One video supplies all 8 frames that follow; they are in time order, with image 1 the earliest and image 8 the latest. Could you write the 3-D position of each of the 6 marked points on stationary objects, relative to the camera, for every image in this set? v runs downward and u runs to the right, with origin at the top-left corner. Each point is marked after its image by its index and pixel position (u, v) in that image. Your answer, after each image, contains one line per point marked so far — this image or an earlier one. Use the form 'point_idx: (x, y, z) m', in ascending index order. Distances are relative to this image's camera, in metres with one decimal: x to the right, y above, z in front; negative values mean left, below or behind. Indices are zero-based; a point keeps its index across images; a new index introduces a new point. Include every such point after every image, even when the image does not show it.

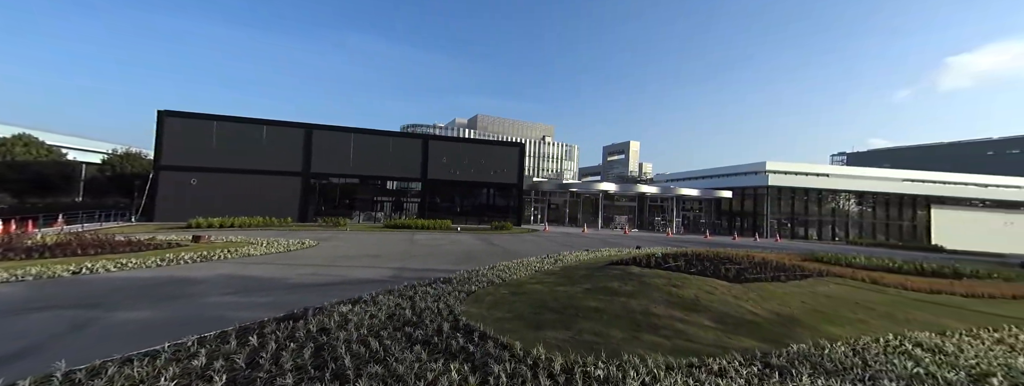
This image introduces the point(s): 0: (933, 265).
0: (+15.2, -2.3, +11.3) m
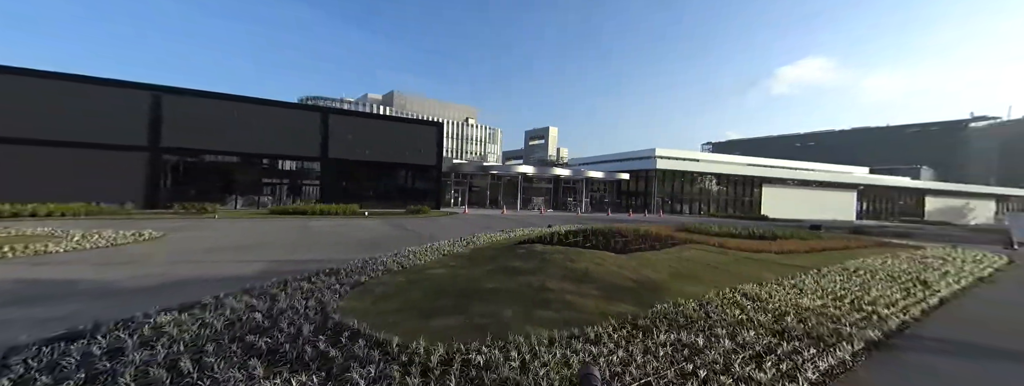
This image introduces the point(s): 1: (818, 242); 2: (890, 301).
0: (+11.7, -1.6, +14.8) m
1: (+11.7, -1.7, +12.6) m
2: (+5.6, -1.5, +5.1) m
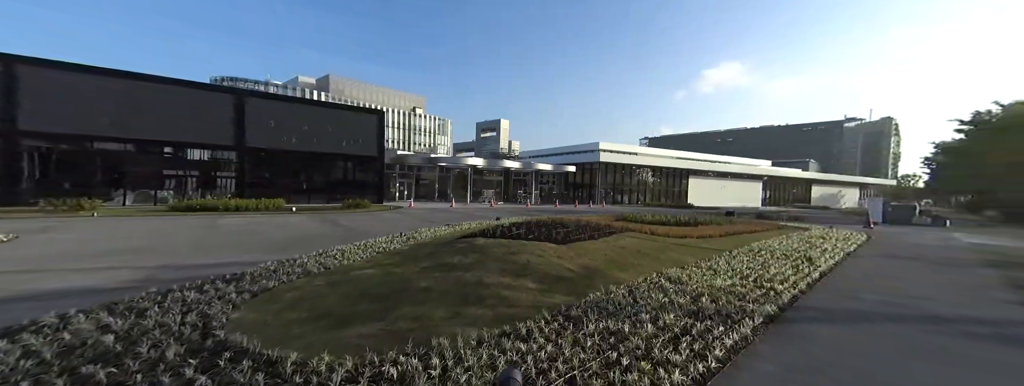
0: (+9.1, -1.2, +16.4) m
1: (+9.5, -1.4, +14.3) m
2: (+4.7, -1.4, +5.9) m
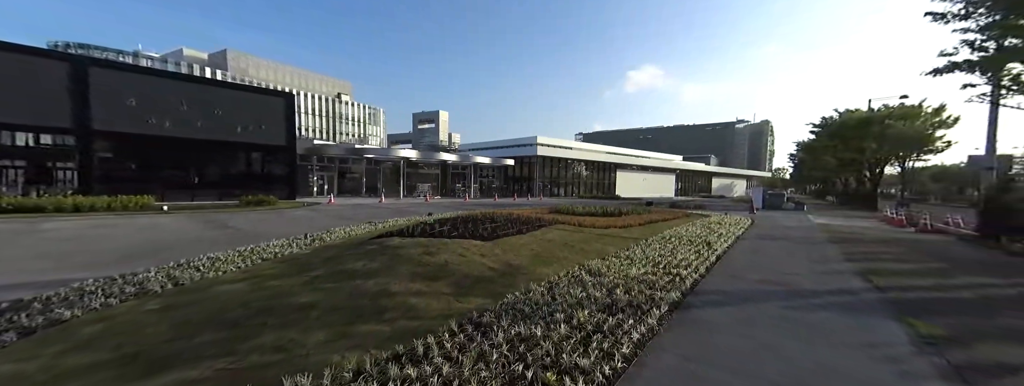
0: (+5.6, -0.9, +17.6) m
1: (+6.4, -1.1, +15.6) m
2: (+3.3, -1.3, +6.4) m
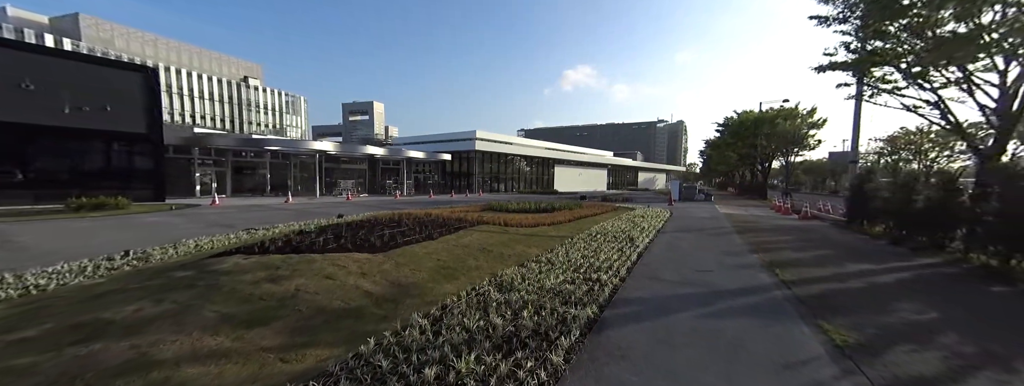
0: (+2.0, -0.6, +17.4) m
1: (+3.2, -0.8, +15.6) m
2: (+1.7, -1.2, +6.1) m
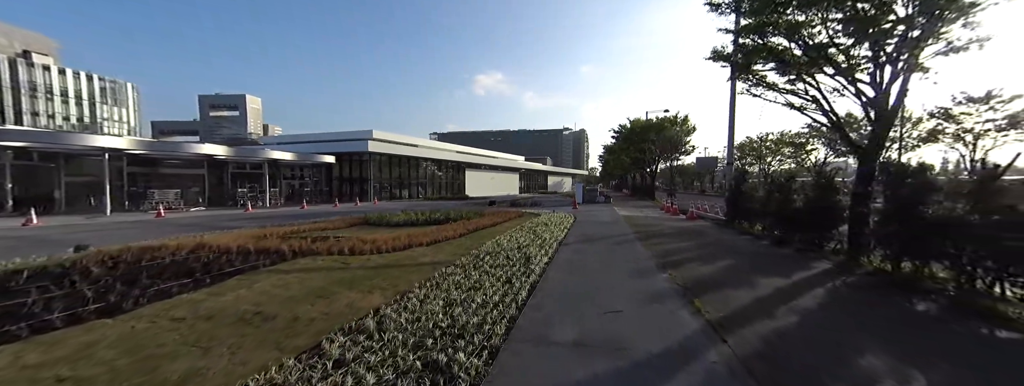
0: (-2.8, -0.9, +15.1) m
1: (-1.3, -1.1, +13.5) m
2: (-0.3, -1.4, +3.9) m
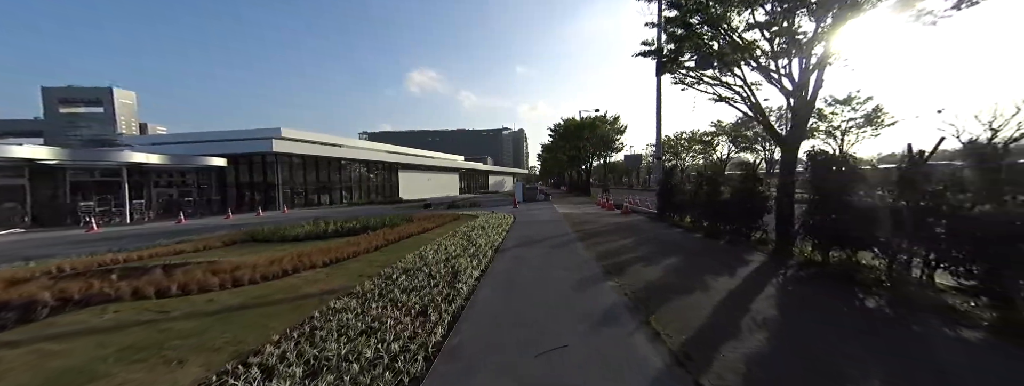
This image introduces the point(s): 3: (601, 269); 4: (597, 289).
0: (-5.5, -1.1, +13.1) m
1: (-3.7, -1.2, +11.9) m
2: (-1.1, -1.5, +2.6) m
3: (+1.7, -1.4, +6.5) m
4: (+1.2, -1.4, +5.1) m
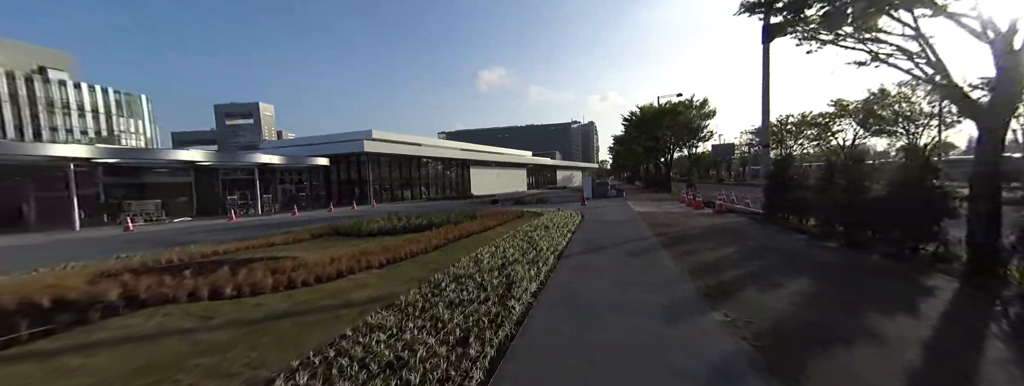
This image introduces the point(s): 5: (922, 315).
0: (-2.7, -1.0, +13.1) m
1: (-1.2, -1.1, +11.5) m
2: (-0.8, -1.5, +1.9) m
3: (+2.8, -1.4, +5.1) m
4: (+2.1, -1.4, +3.8) m
5: (+5.1, -1.5, +4.2) m
